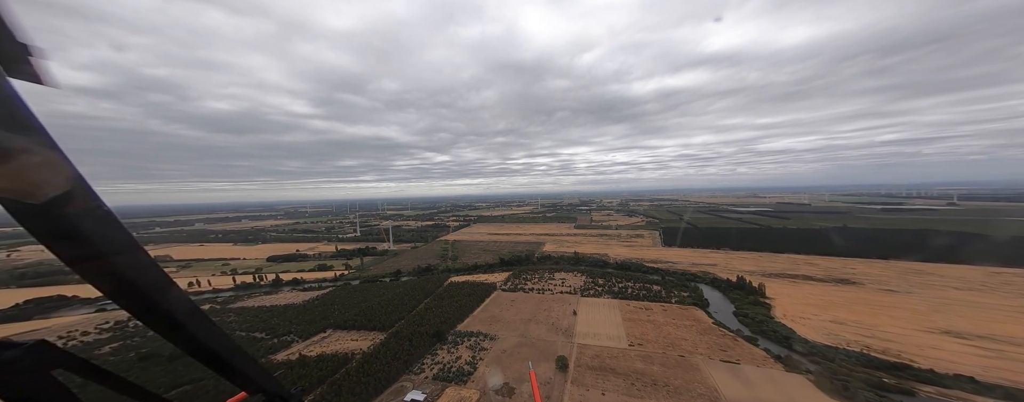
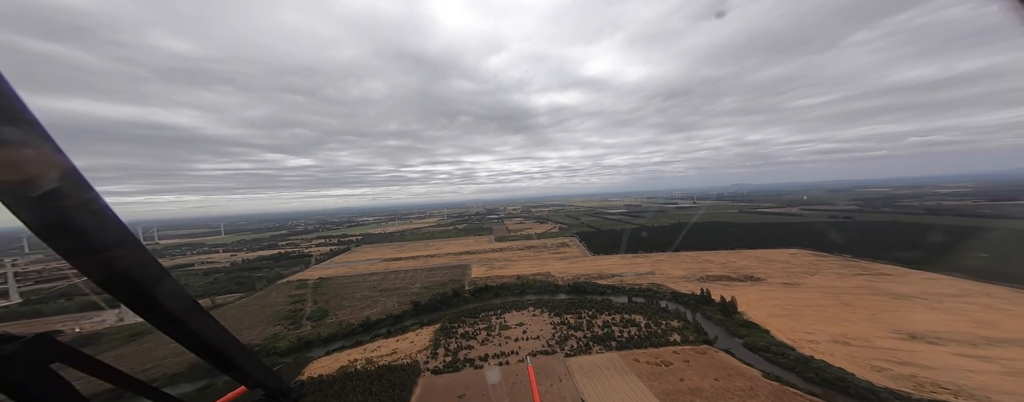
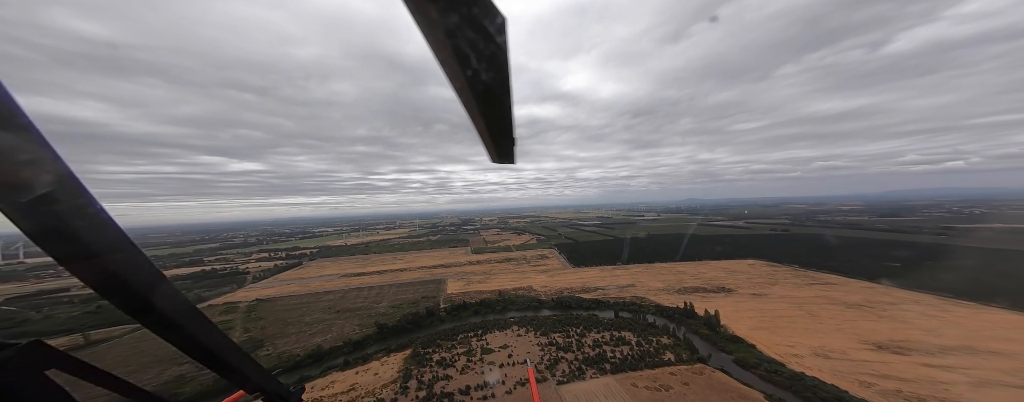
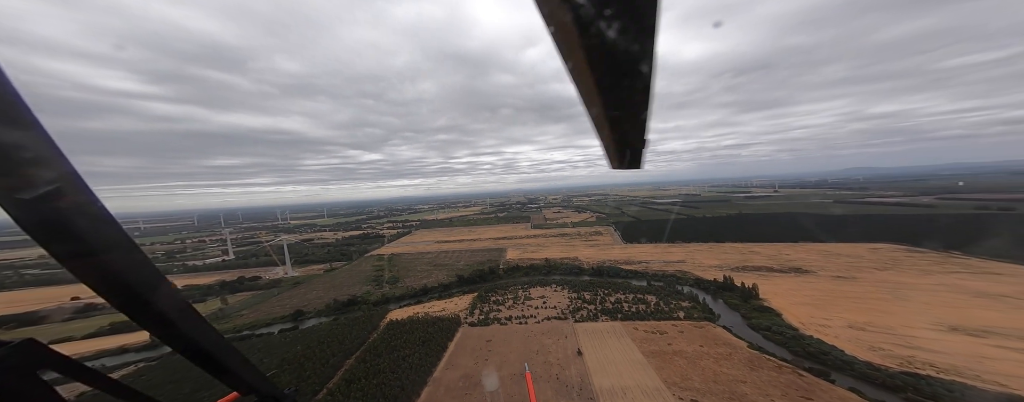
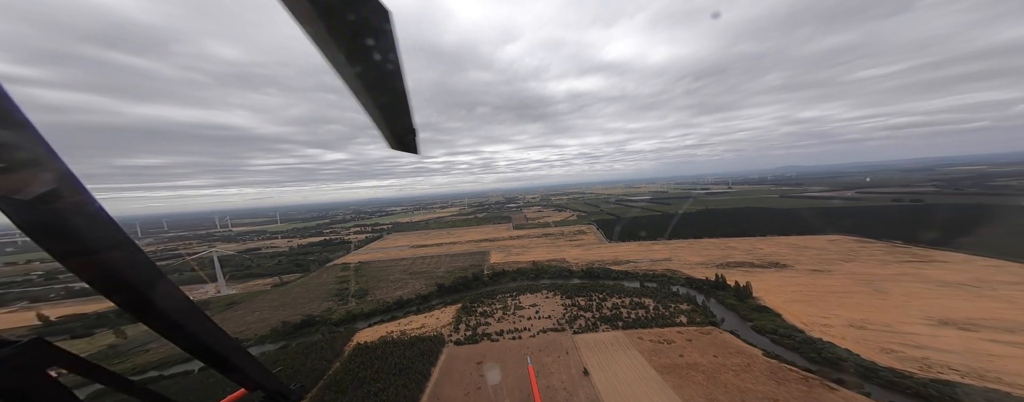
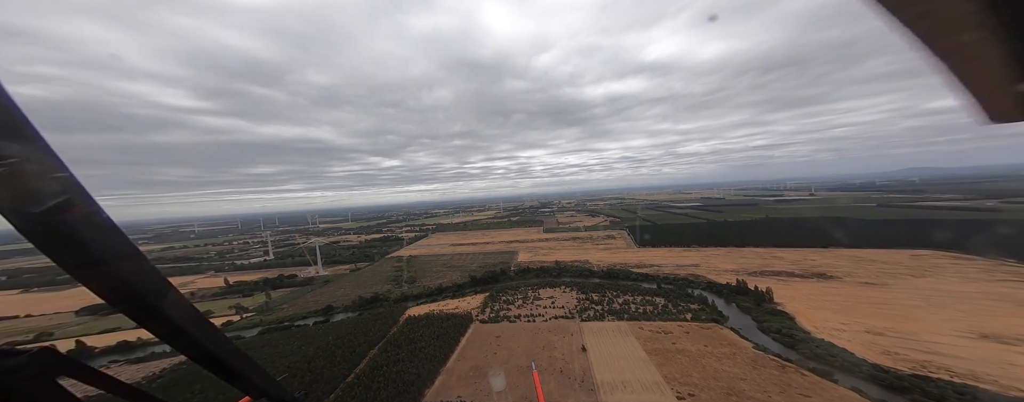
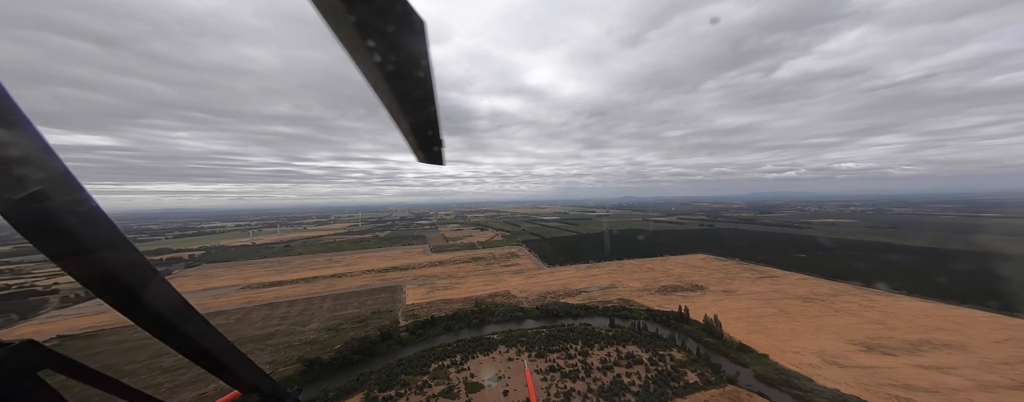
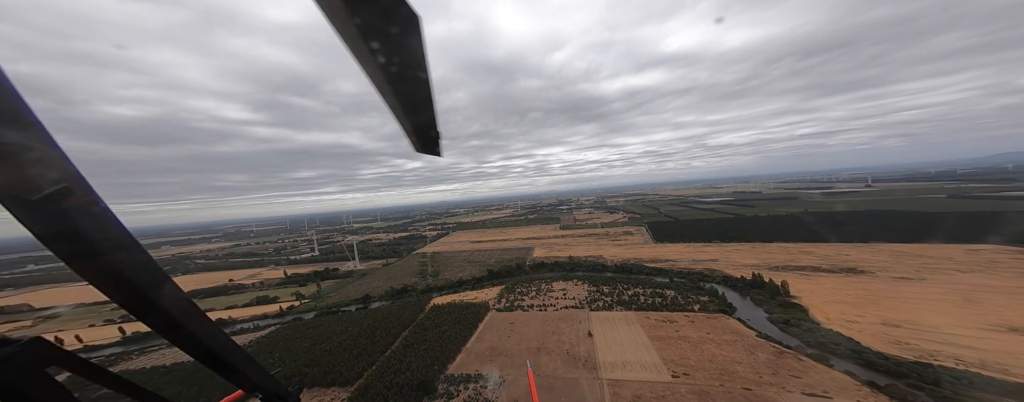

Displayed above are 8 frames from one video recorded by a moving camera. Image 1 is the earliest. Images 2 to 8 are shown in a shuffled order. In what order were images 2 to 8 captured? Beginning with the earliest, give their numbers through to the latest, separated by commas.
8, 6, 4, 5, 2, 3, 7
